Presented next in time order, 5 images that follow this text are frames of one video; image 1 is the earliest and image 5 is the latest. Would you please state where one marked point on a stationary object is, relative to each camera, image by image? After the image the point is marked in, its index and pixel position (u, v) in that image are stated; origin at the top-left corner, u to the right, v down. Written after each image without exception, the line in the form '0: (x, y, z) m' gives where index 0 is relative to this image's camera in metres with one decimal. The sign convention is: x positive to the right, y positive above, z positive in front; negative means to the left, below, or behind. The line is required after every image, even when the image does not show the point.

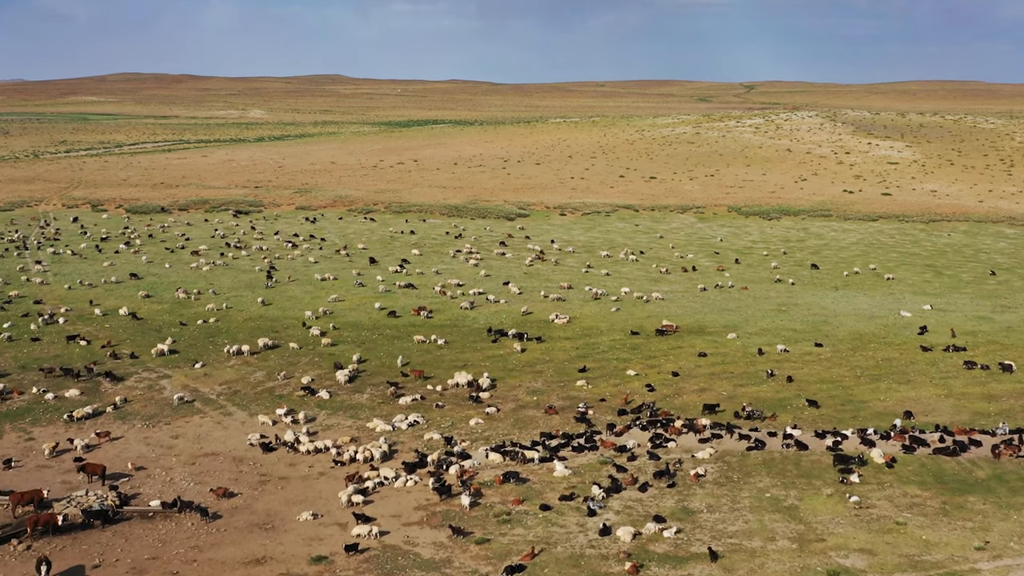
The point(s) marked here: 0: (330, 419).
0: (-5.1, -3.6, +19.8) m
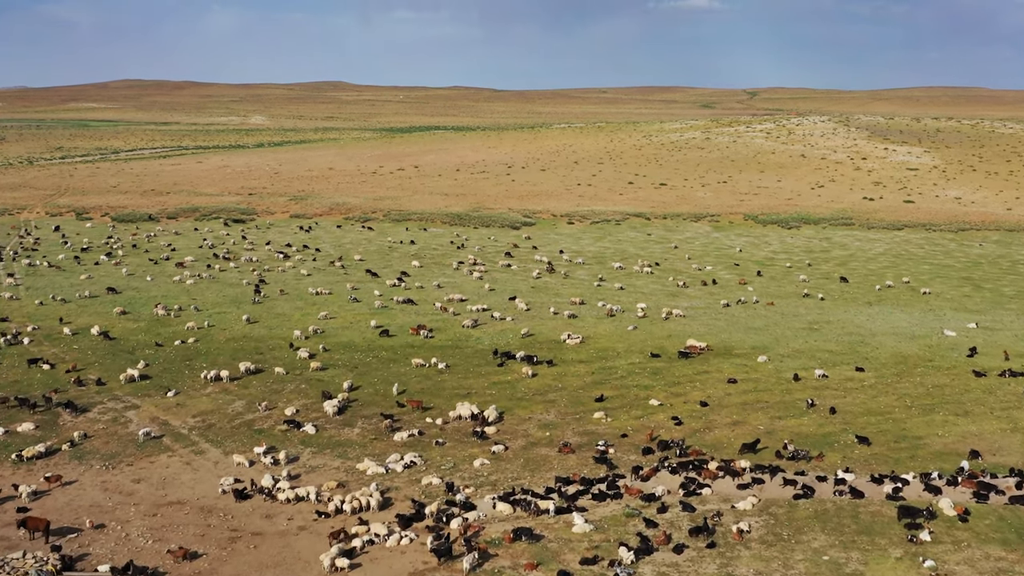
0: (-4.8, -4.2, +17.4) m
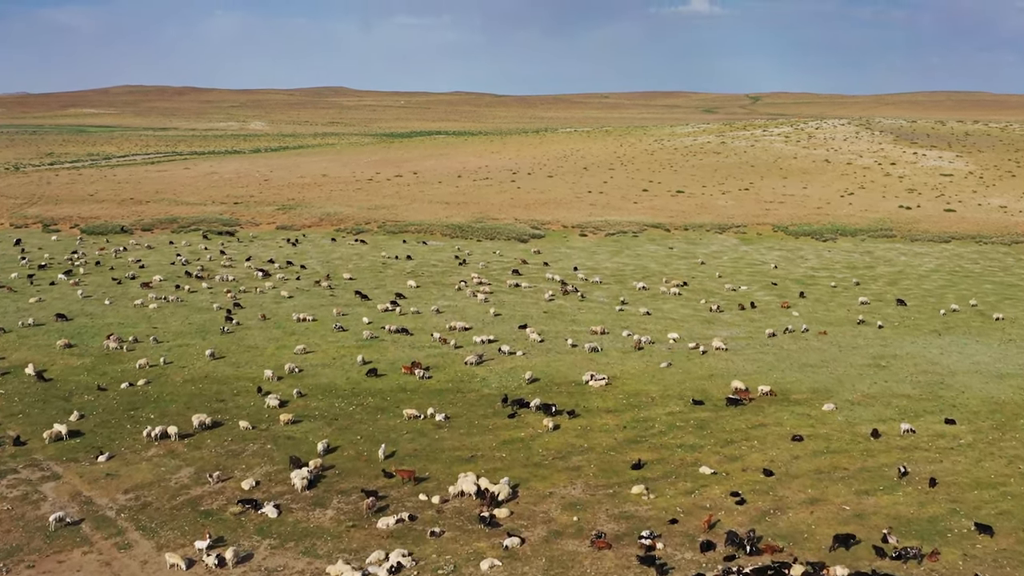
0: (-4.5, -5.0, +13.3) m
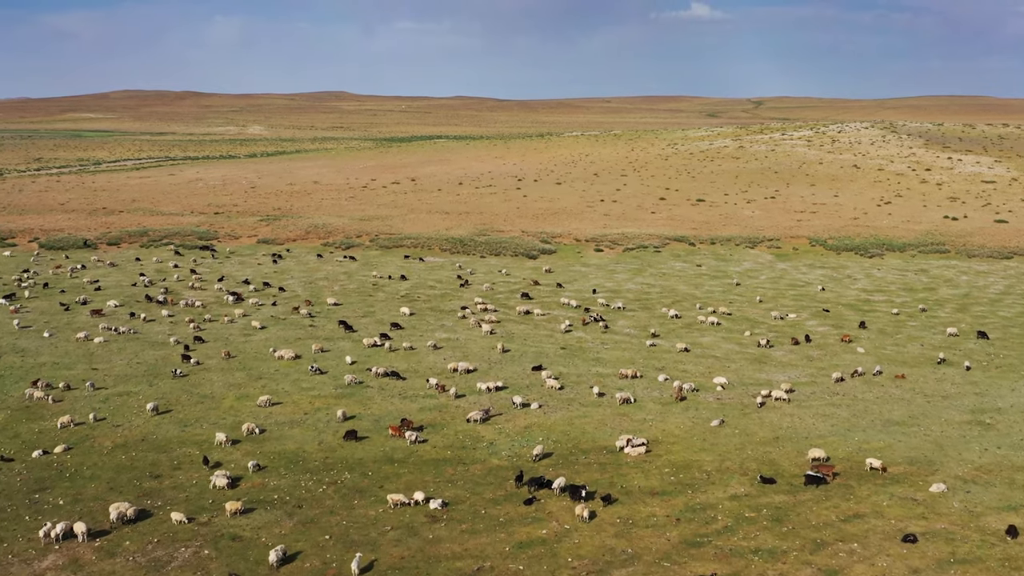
0: (-4.1, -6.0, +8.9) m
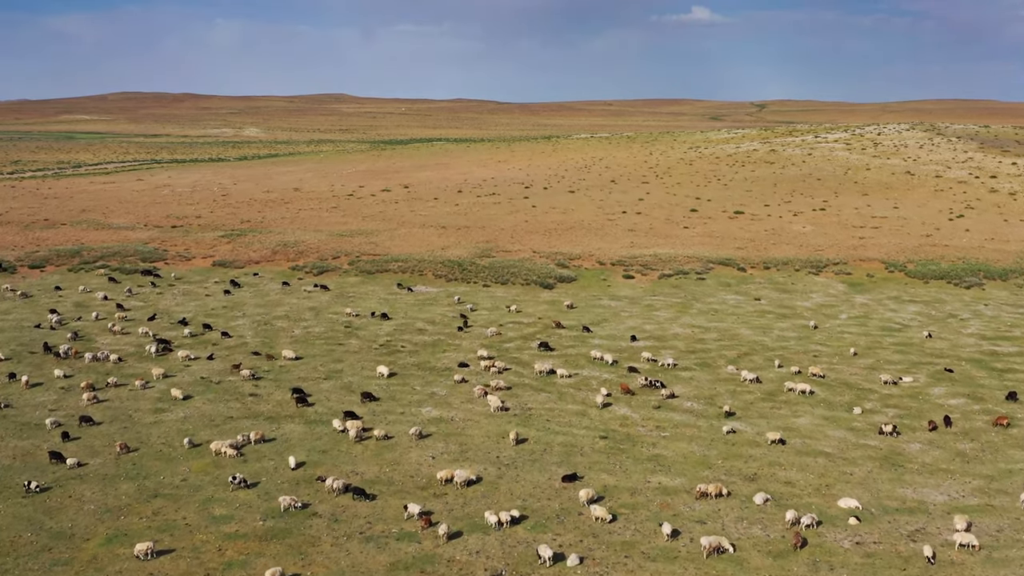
0: (-3.7, -7.3, +2.0) m
